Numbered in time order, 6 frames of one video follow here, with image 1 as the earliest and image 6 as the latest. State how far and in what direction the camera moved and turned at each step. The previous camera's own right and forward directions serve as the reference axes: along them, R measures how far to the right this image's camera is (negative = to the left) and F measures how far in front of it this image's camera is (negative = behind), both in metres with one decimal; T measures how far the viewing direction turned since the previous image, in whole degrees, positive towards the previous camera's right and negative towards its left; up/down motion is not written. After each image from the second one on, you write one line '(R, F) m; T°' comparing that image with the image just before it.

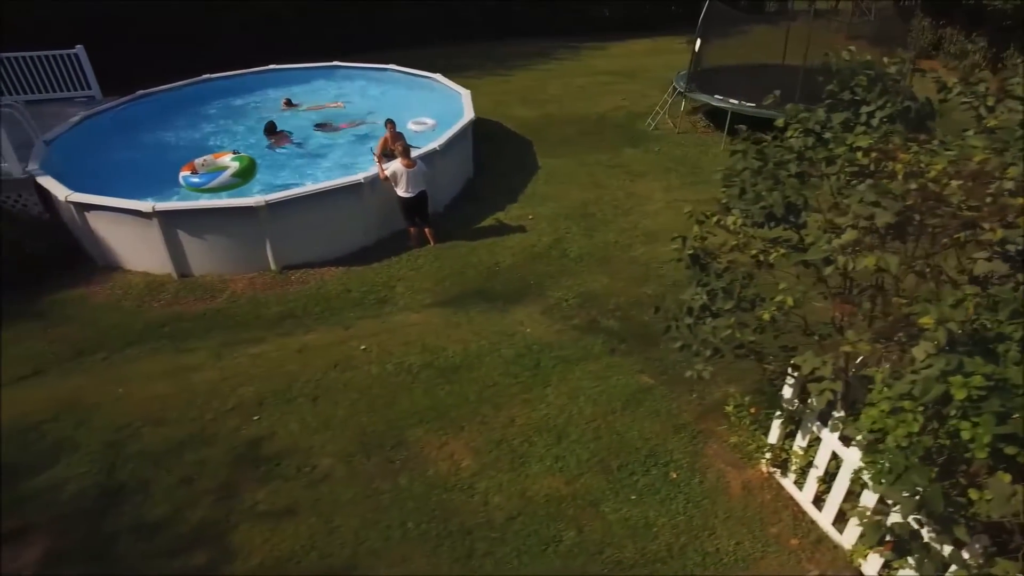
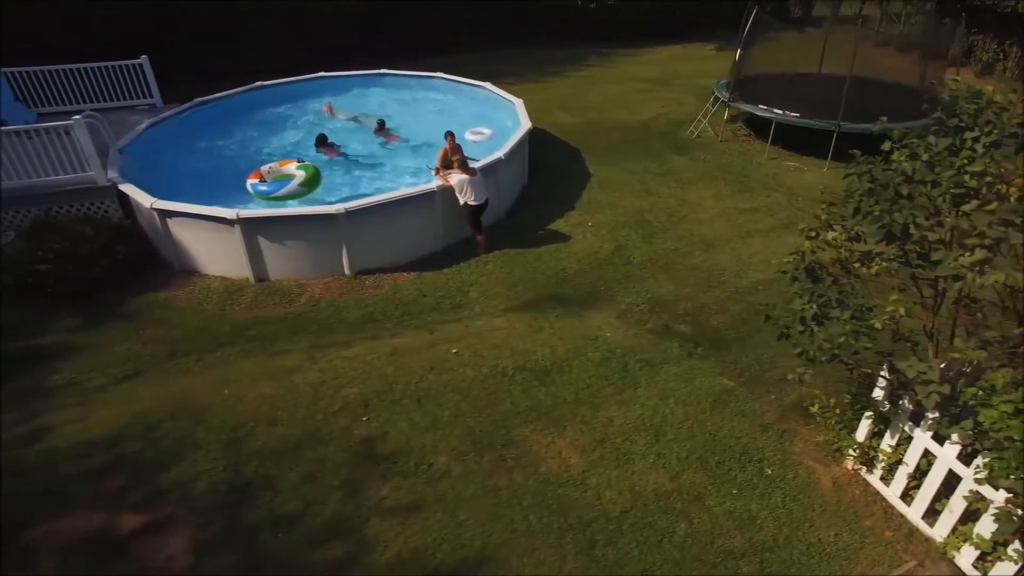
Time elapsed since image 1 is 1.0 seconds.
(-1.6, -0.3) m; 0°
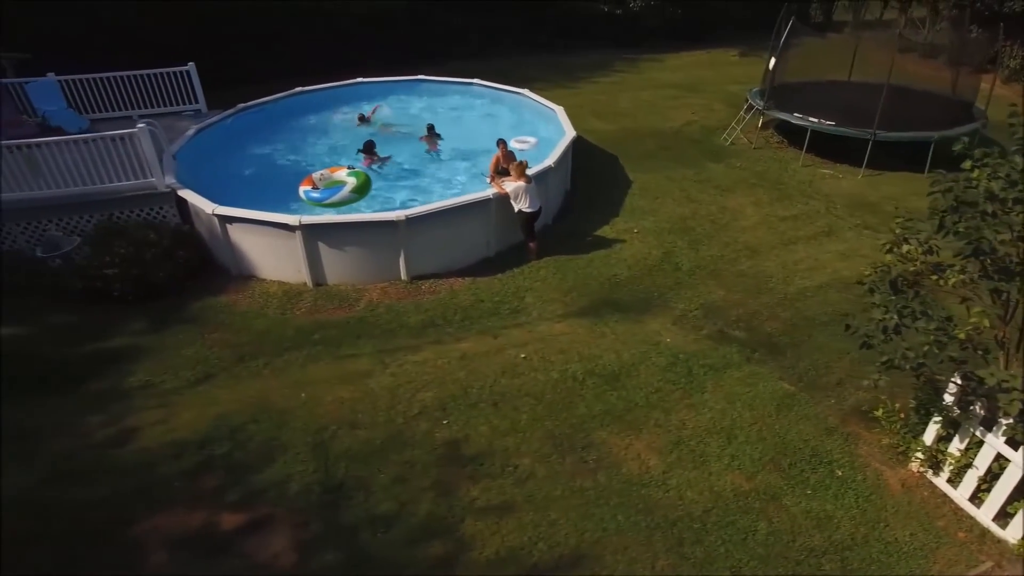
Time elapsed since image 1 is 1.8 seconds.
(-1.3, -0.2) m; 0°
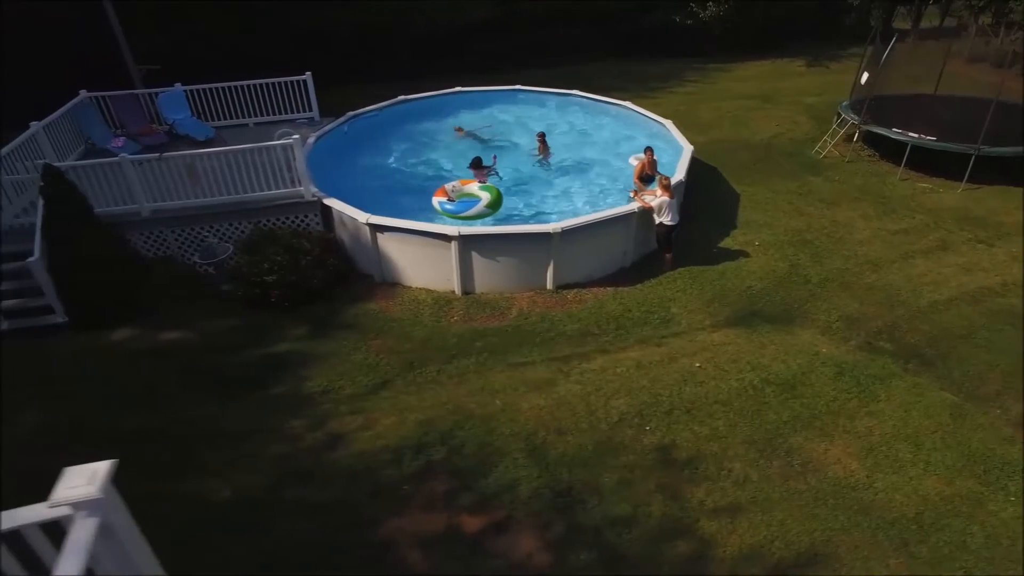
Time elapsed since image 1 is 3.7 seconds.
(-3.6, -0.3) m; +1°
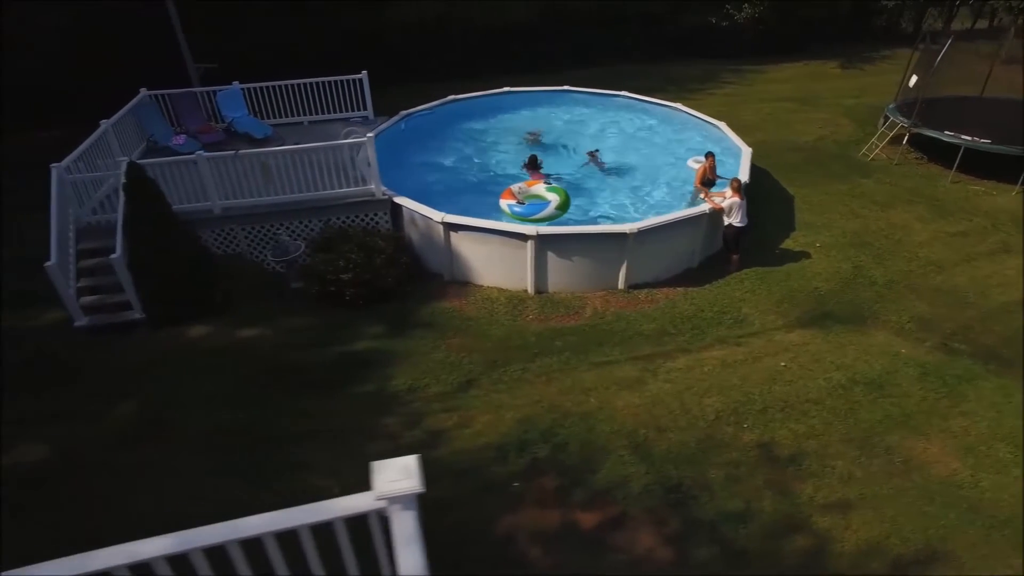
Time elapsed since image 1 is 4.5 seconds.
(-1.8, -0.1) m; 0°
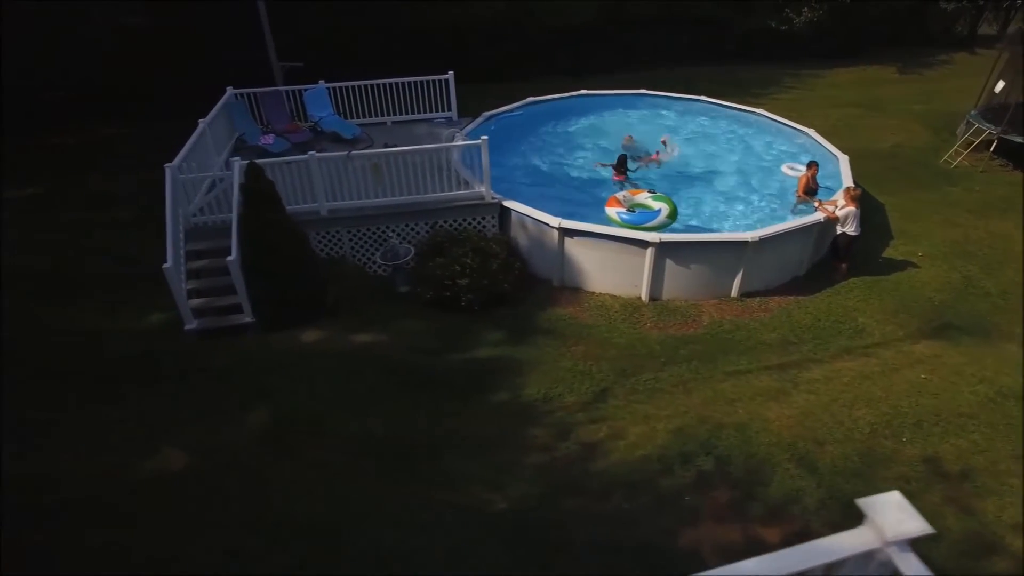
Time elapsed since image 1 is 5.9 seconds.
(-2.8, +0.1) m; 0°
